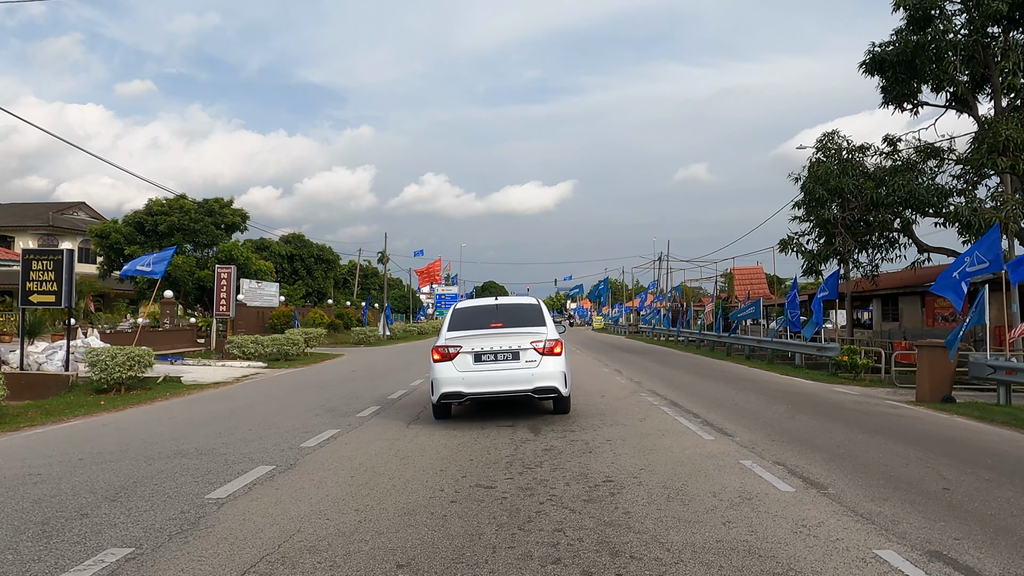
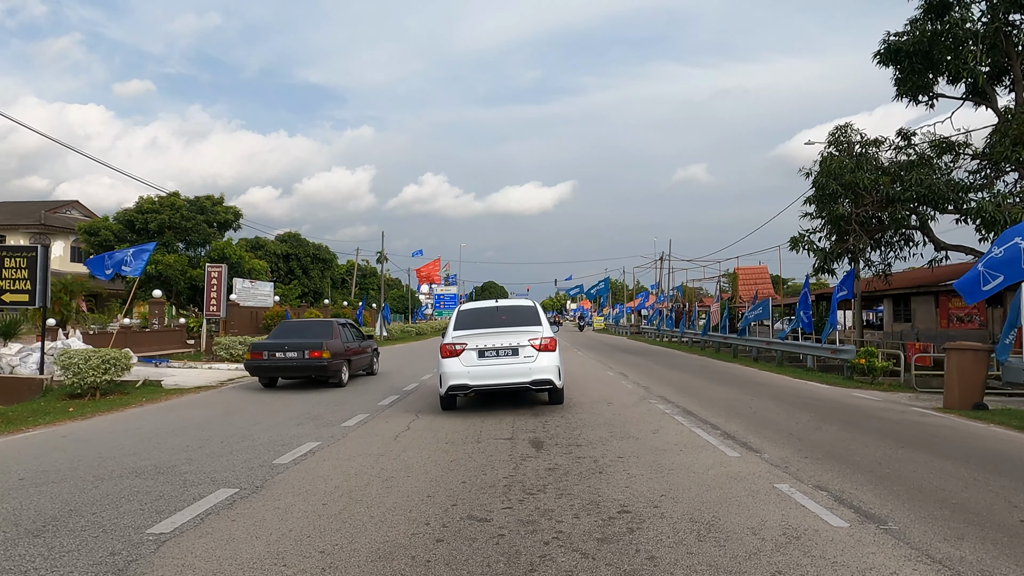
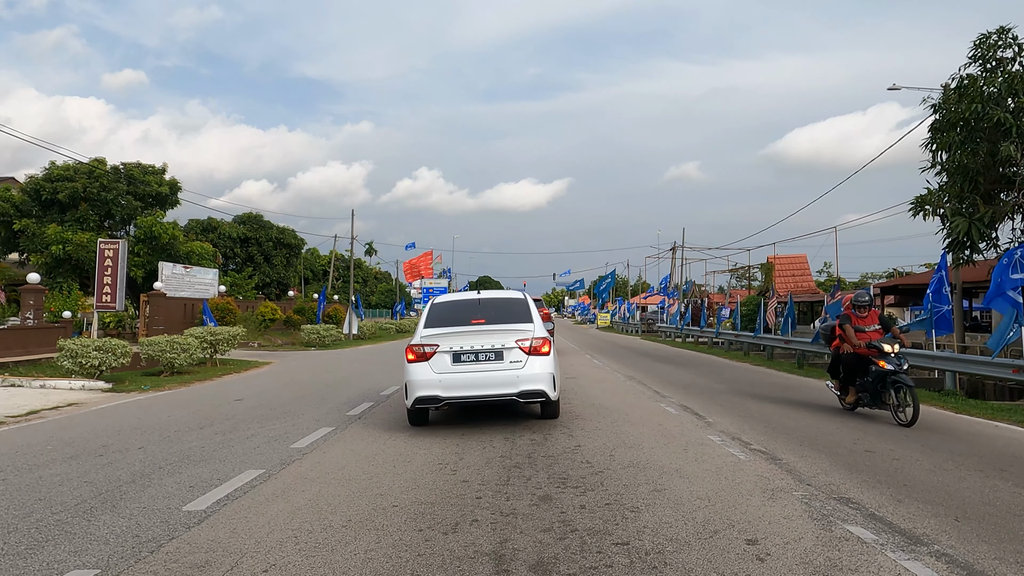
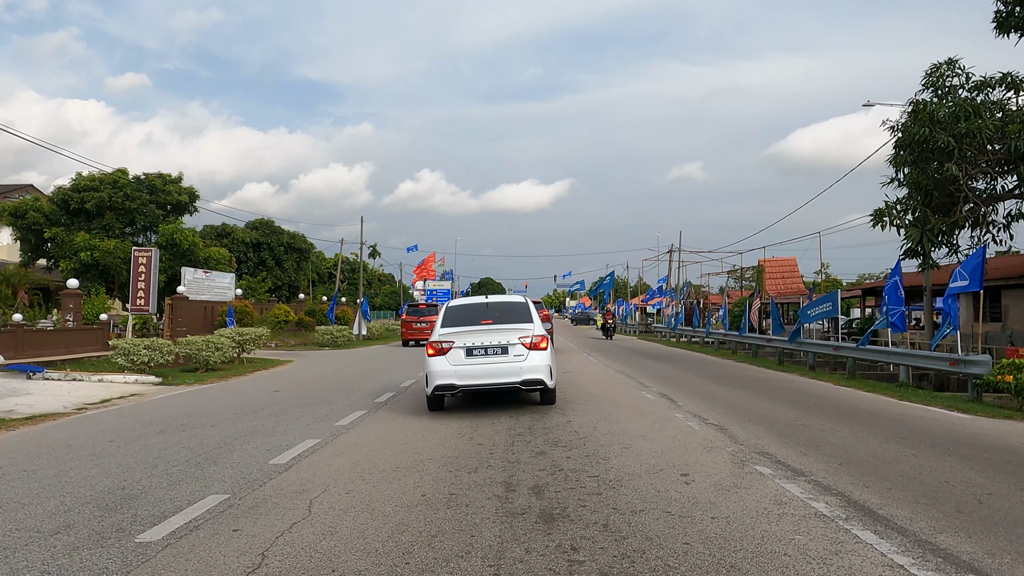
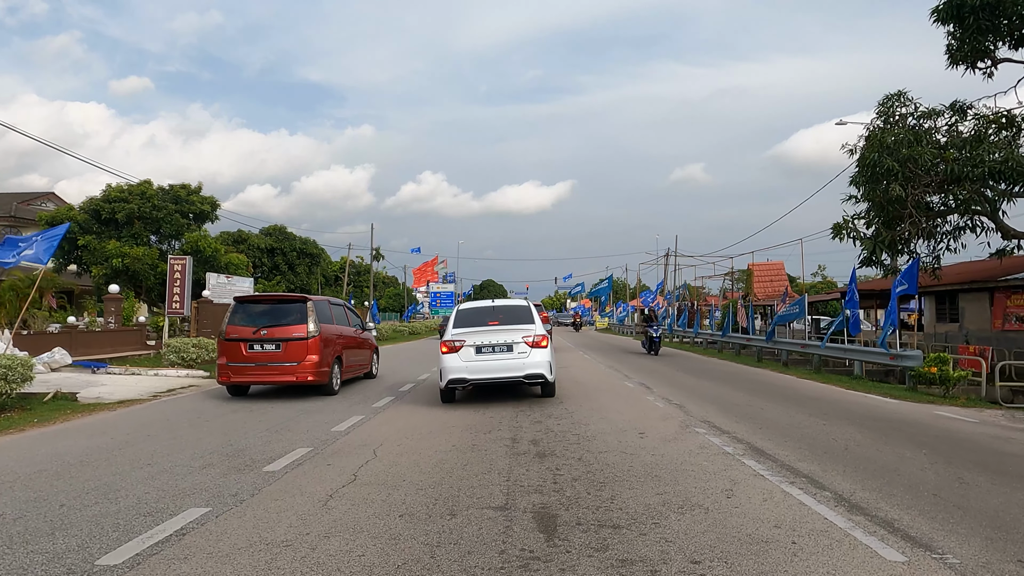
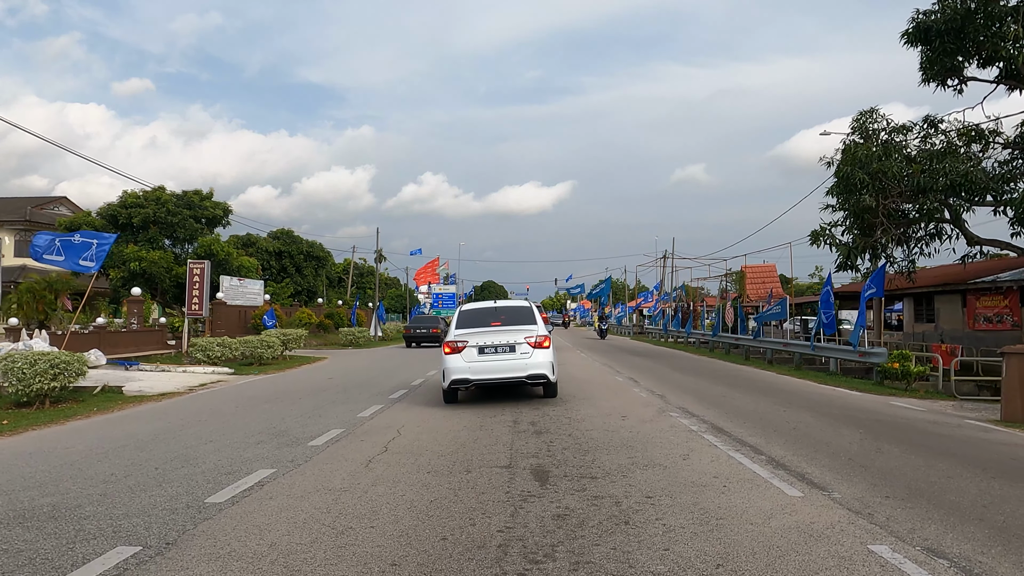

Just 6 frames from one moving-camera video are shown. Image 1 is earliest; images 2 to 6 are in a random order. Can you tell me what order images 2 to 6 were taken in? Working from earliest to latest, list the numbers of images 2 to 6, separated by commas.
2, 6, 5, 4, 3
